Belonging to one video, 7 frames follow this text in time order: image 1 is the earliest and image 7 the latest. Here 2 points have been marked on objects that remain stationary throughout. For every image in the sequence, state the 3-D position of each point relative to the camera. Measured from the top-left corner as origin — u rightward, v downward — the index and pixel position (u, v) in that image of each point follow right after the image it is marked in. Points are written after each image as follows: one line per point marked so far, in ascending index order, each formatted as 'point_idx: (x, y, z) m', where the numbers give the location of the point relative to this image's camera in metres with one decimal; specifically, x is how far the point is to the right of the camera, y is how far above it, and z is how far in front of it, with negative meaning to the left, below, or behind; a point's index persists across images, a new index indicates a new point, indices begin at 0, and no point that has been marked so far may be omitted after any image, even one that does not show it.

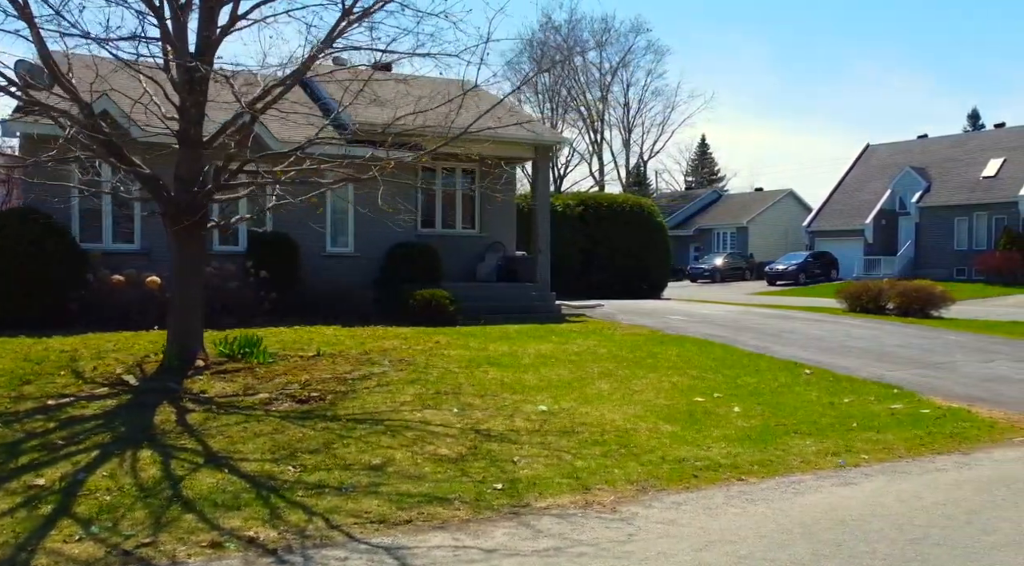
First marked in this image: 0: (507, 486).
0: (0.0, -1.5, +6.7) m
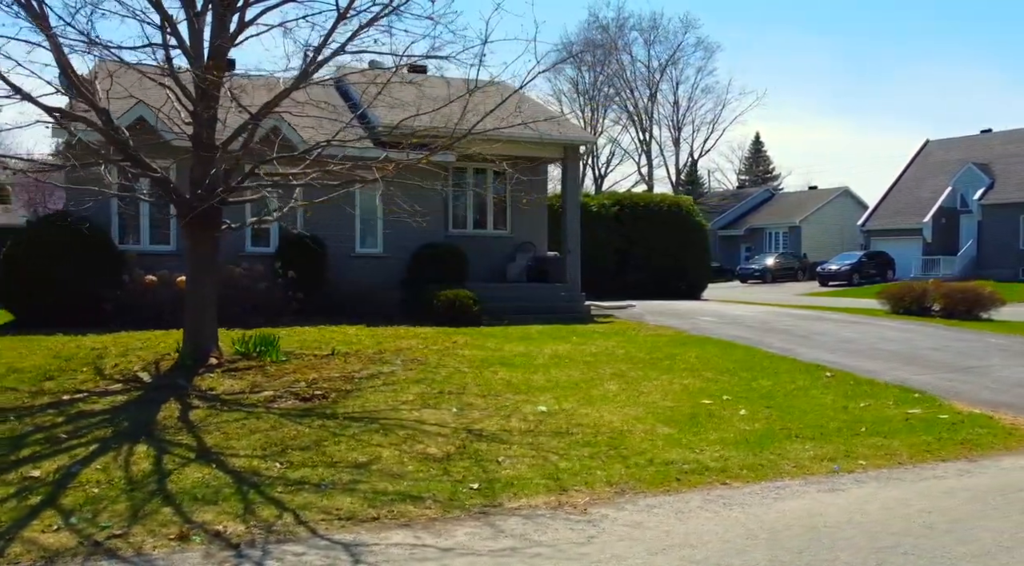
0: (-0.2, -1.5, +6.7) m
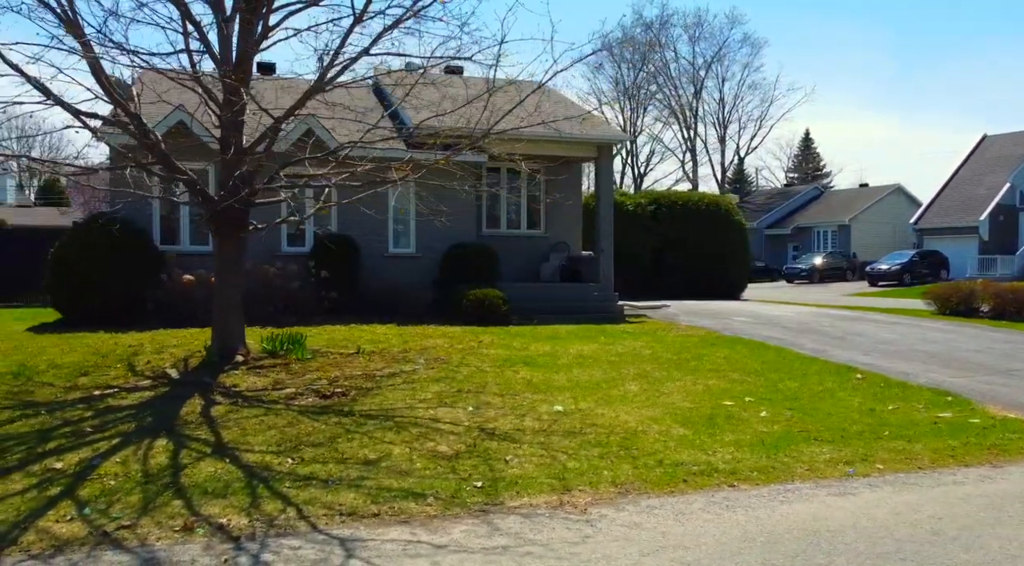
0: (-0.2, -1.5, +6.8) m
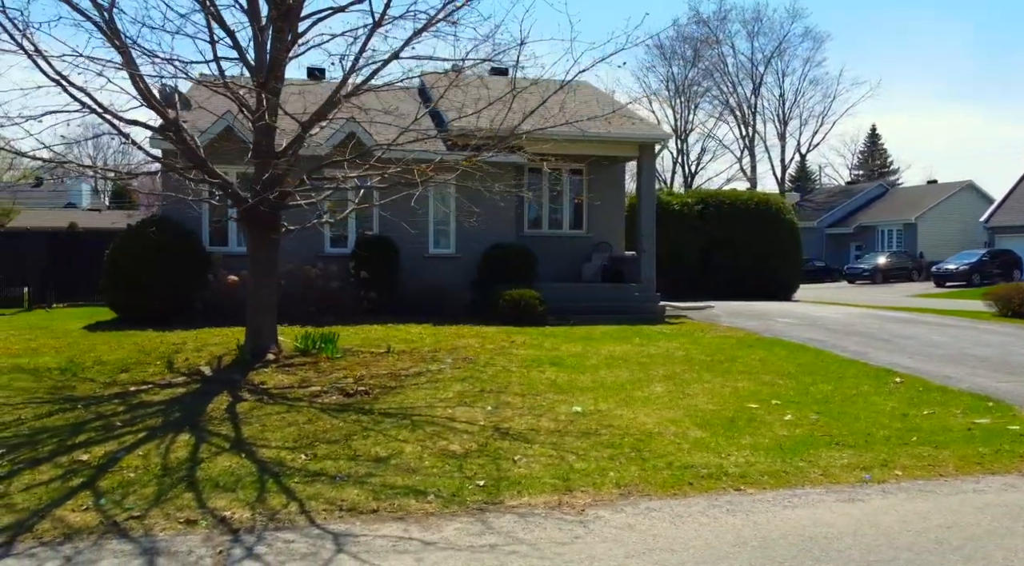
0: (-0.2, -1.5, +6.8) m
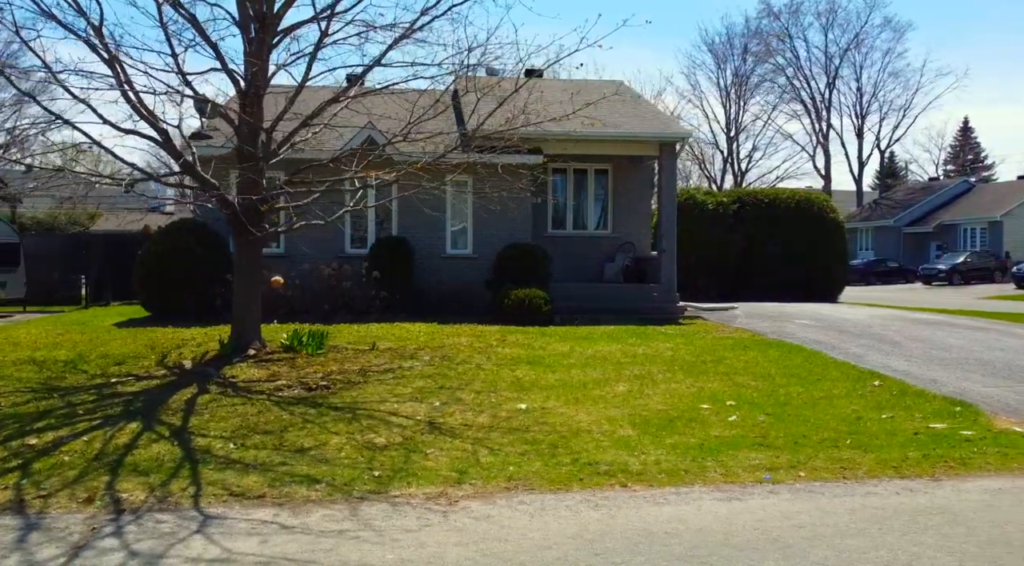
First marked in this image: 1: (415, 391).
0: (-1.0, -1.5, +7.1) m
1: (-1.0, -1.1, +9.7) m
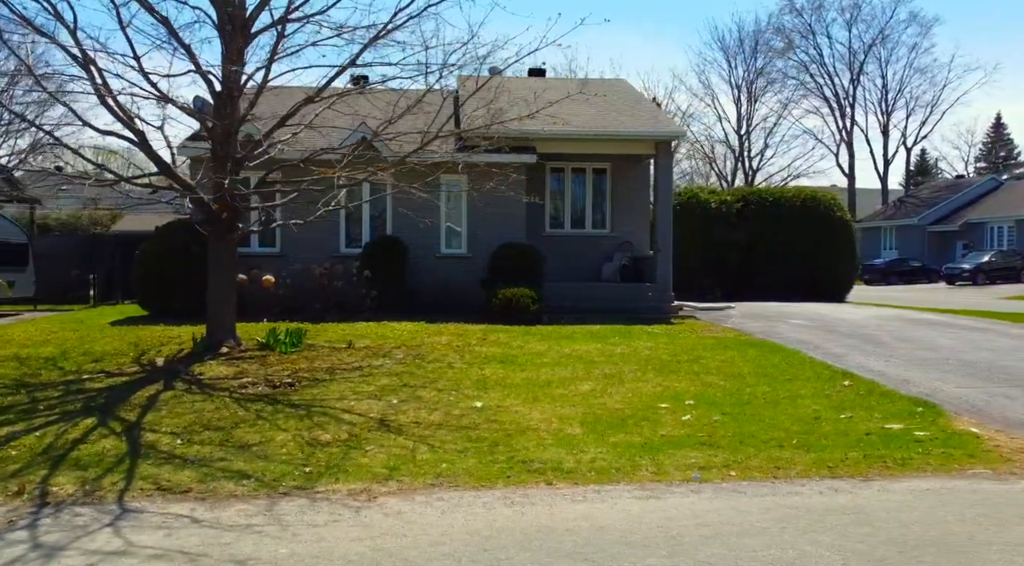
0: (-1.5, -1.4, +7.2) m
1: (-1.4, -1.1, +9.8) m
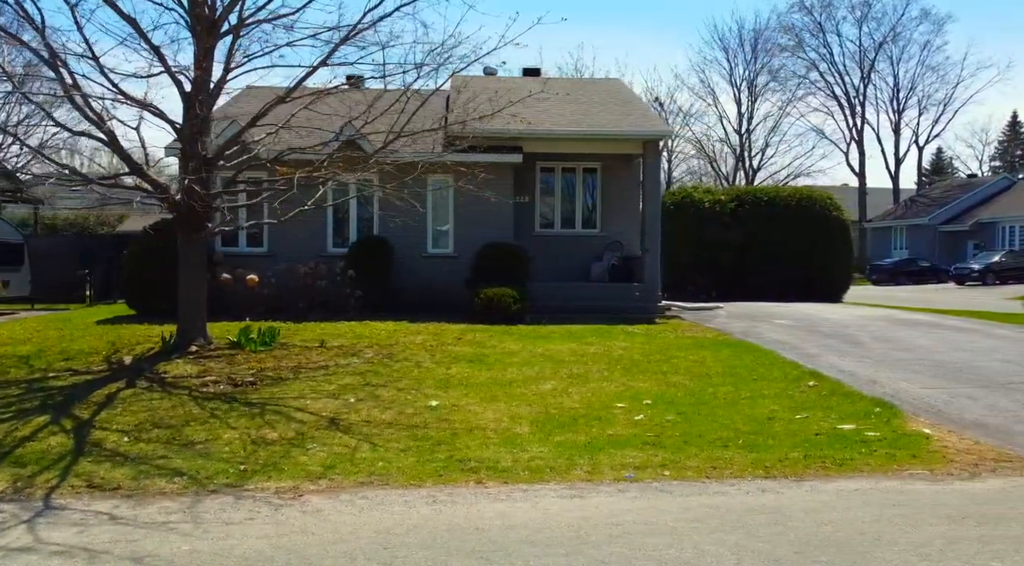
0: (-2.0, -1.4, +7.2) m
1: (-1.8, -1.1, +9.8) m
